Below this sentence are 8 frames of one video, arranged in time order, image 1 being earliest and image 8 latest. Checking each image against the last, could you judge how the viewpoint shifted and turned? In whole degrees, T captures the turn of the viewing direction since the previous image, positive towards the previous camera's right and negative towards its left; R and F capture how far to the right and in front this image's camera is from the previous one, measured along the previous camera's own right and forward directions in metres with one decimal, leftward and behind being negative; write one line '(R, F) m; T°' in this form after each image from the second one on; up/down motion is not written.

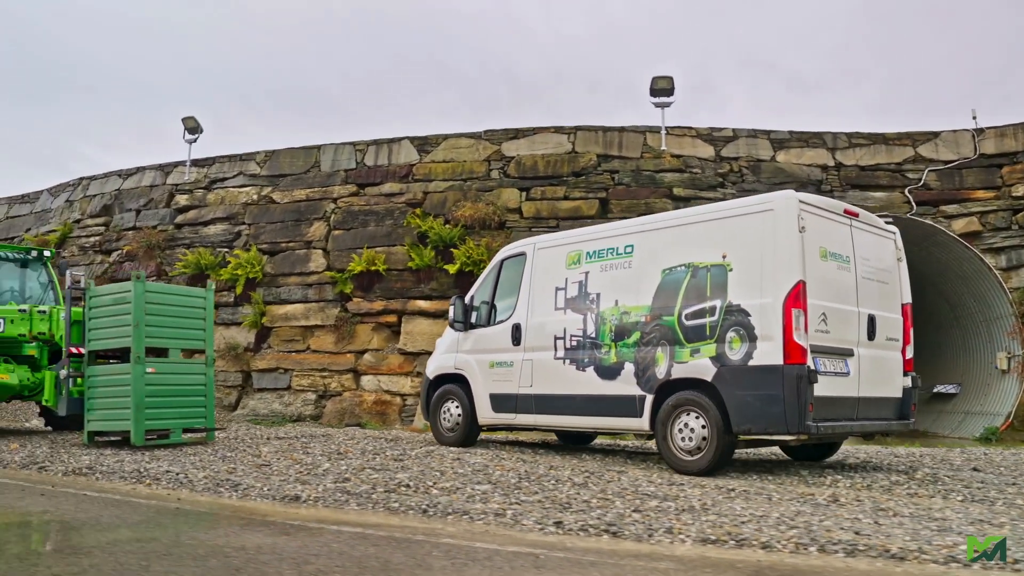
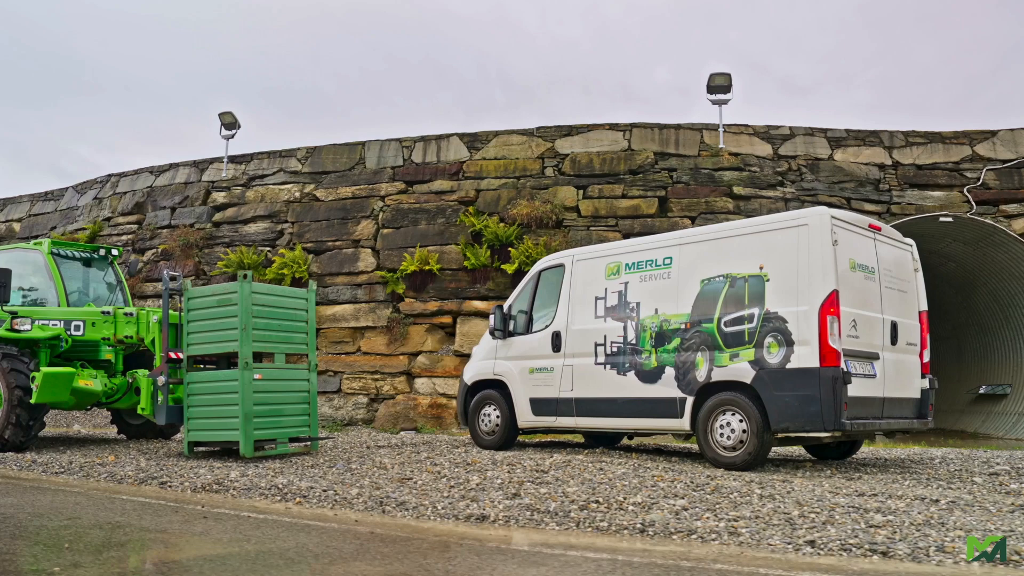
(-1.4, +0.4) m; +1°
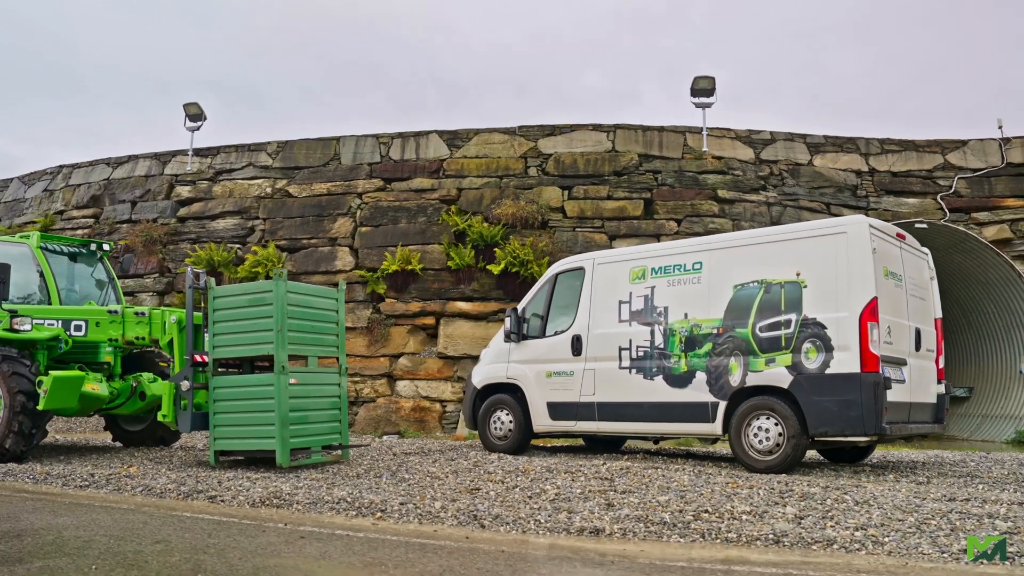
(-1.2, +0.3) m; +5°
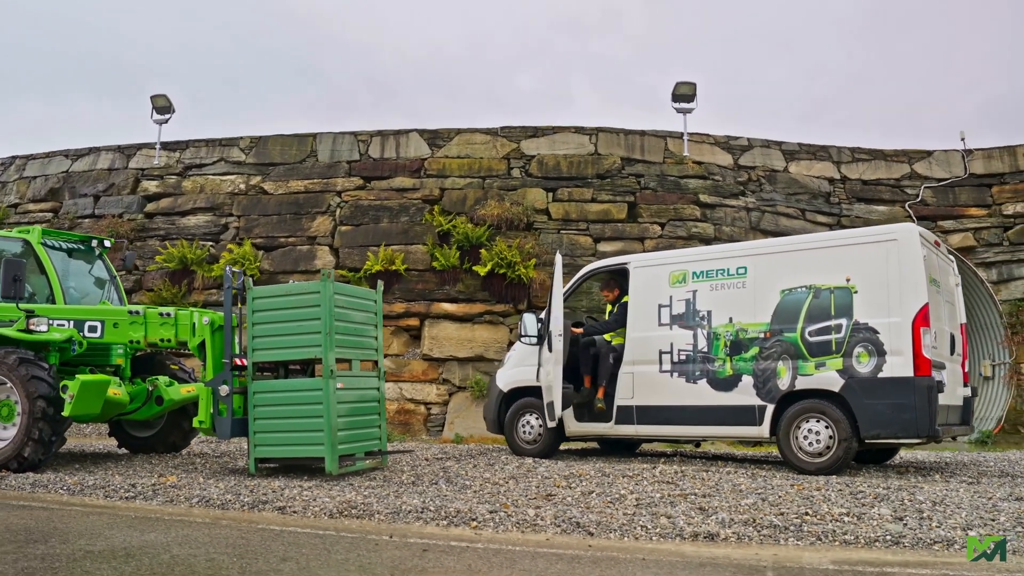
(-1.2, +0.1) m; +5°
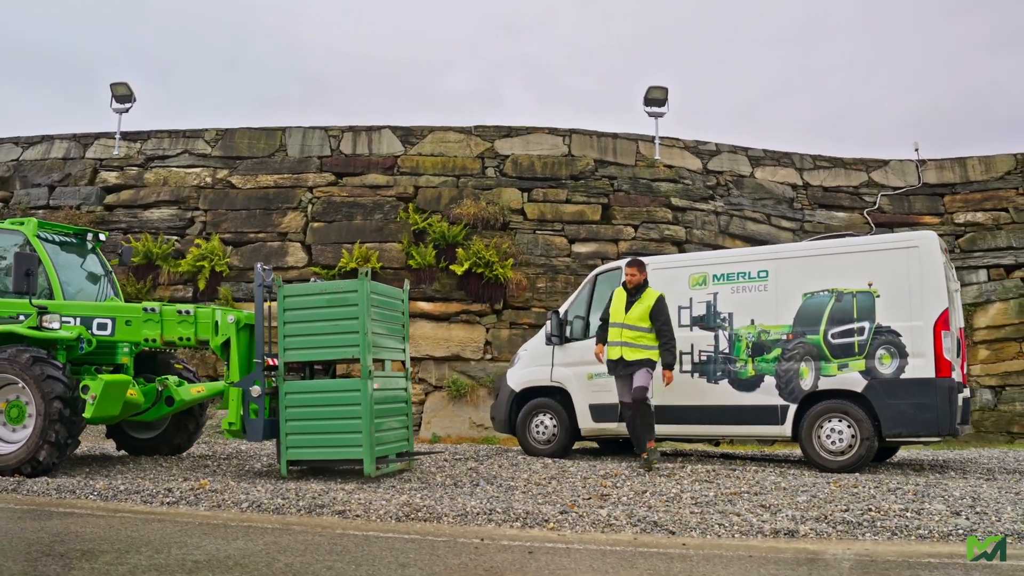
(-1.0, 0.0) m; +5°
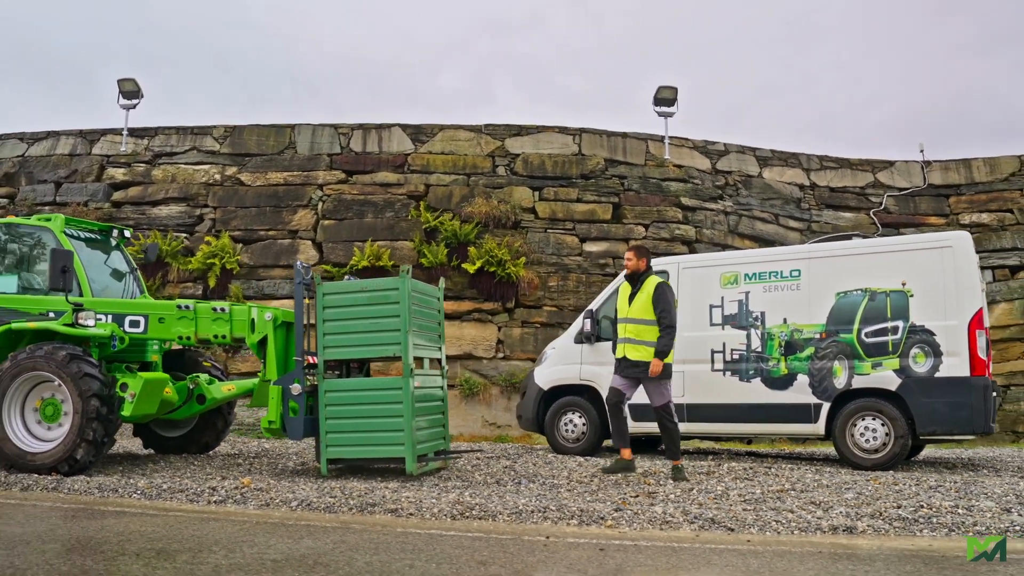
(-0.5, 0.0) m; +1°
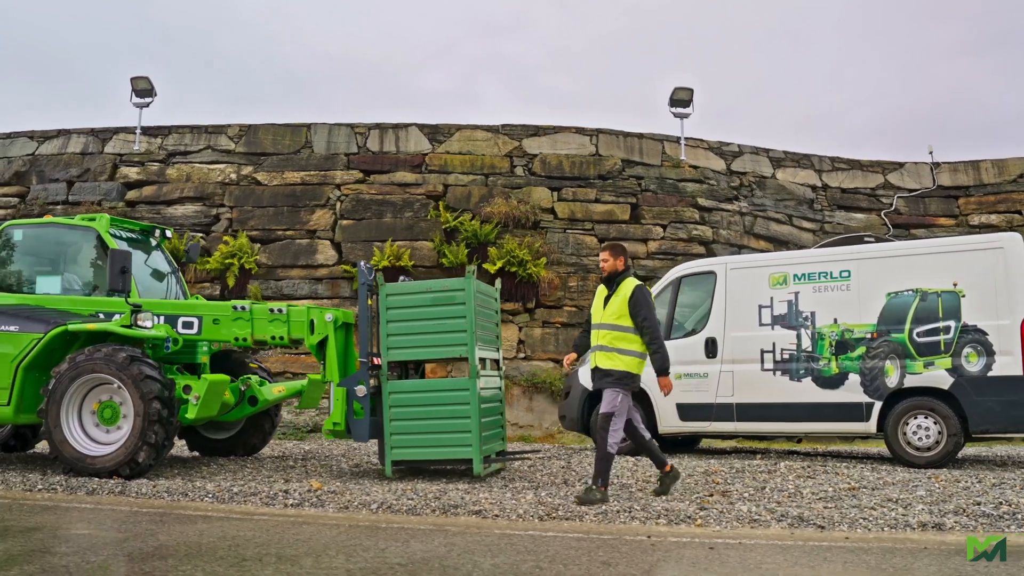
(-0.7, 0.0) m; +1°
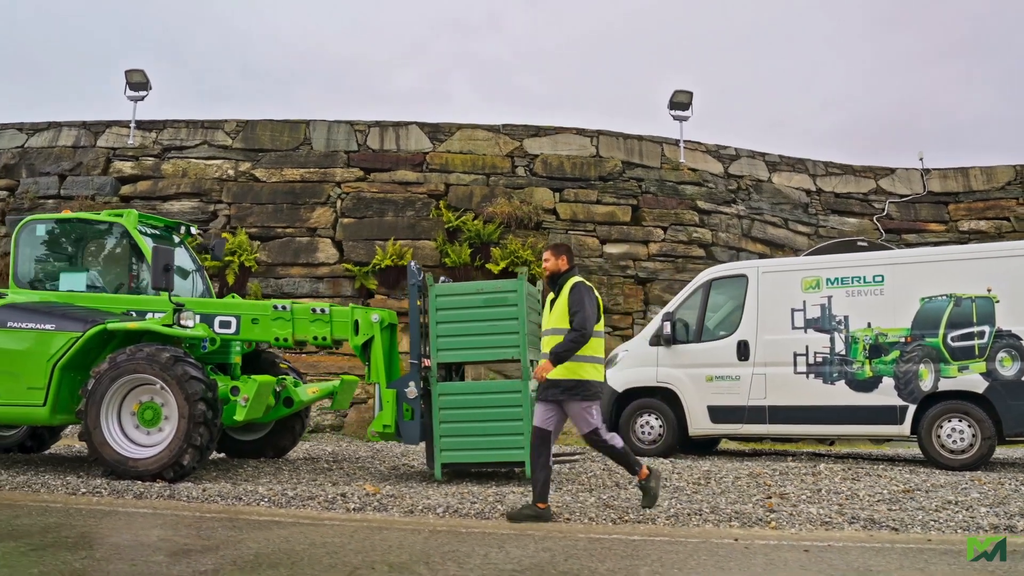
(-0.8, +0.1) m; +3°
